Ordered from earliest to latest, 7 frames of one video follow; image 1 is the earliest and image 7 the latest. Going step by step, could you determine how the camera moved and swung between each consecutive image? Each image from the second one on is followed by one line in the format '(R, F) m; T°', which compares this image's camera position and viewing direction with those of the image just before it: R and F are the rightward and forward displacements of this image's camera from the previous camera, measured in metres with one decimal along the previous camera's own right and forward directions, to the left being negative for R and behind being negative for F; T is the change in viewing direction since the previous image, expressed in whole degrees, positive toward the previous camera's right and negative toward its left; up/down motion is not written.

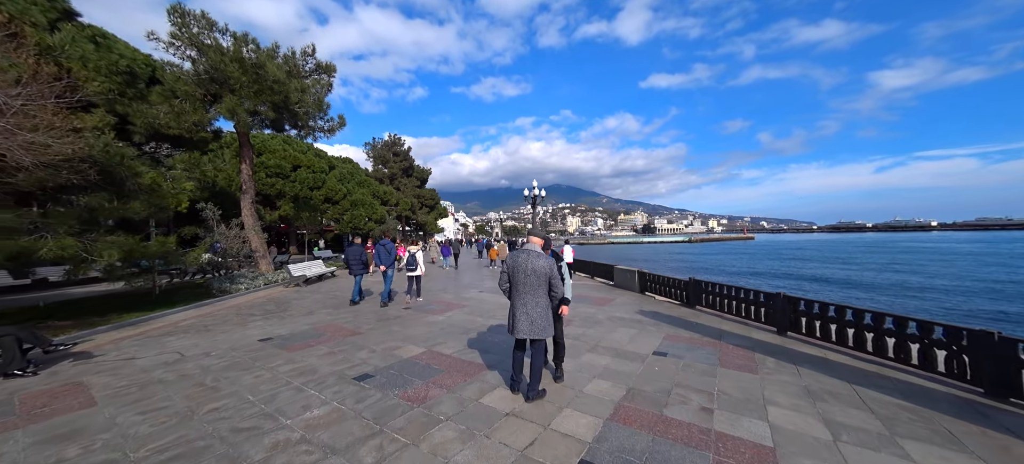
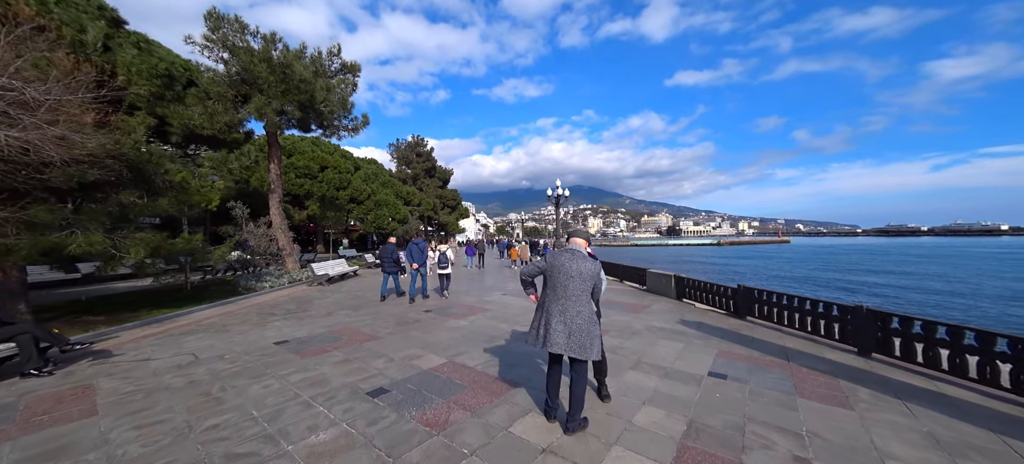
(-0.1, +0.5) m; -4°
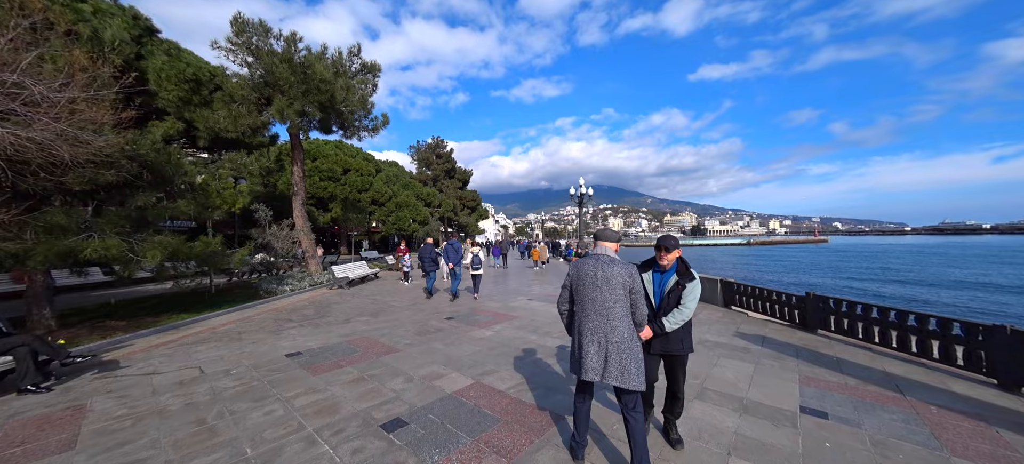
(-0.2, +0.6) m; -3°
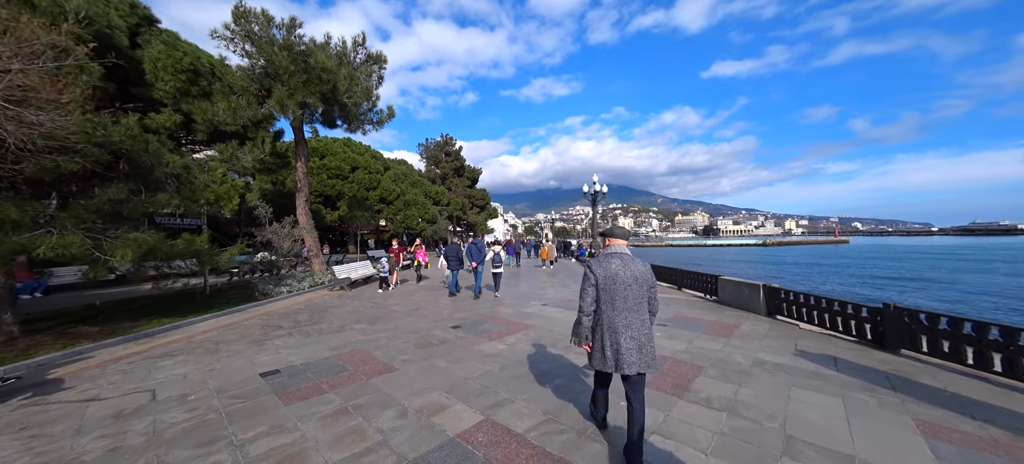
(-0.1, +0.8) m; -2°
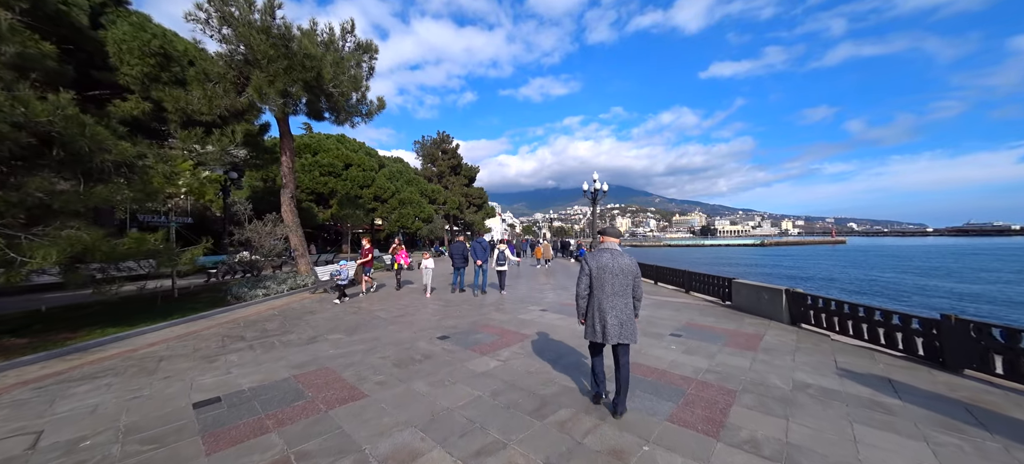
(0.0, +0.8) m; 0°
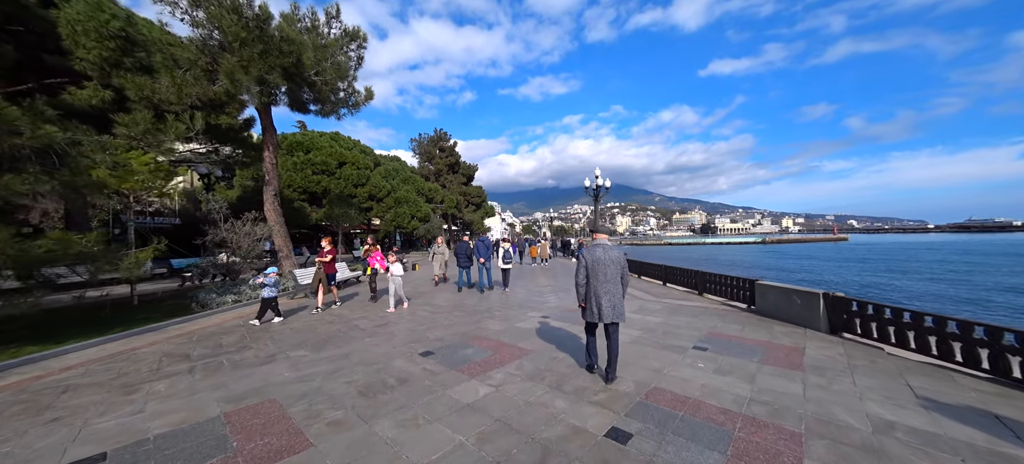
(+0.1, +0.9) m; 0°
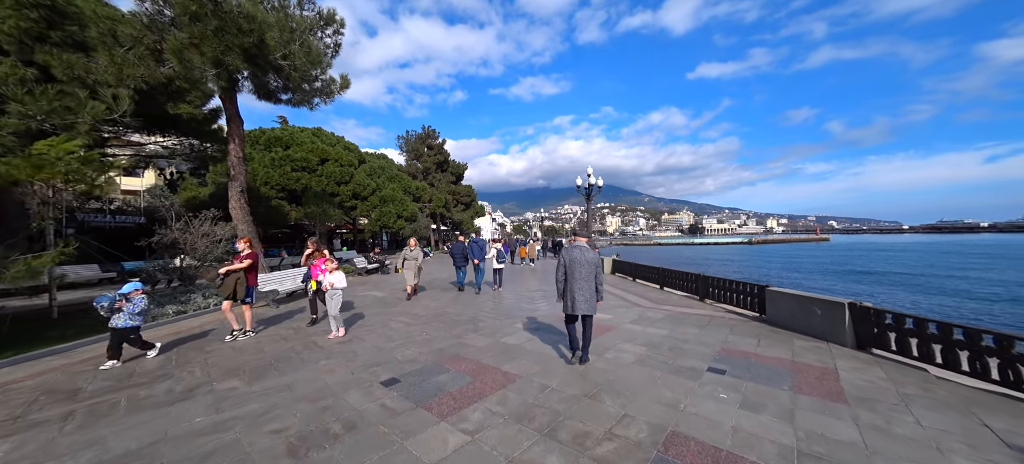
(+0.1, +0.9) m; +2°
